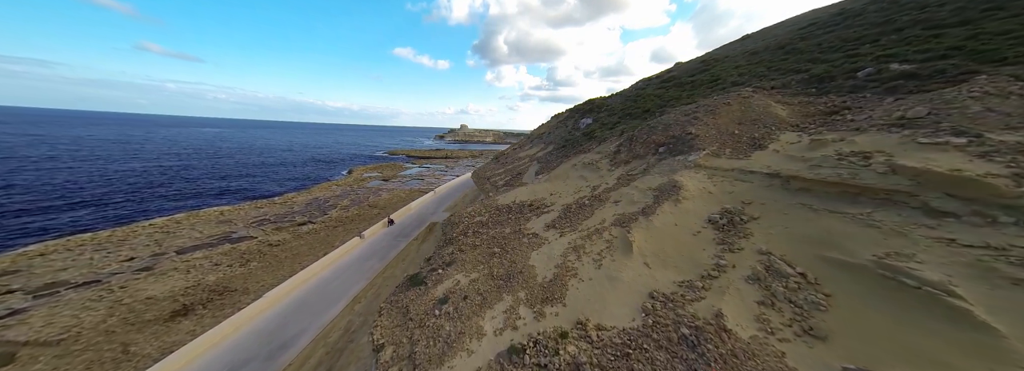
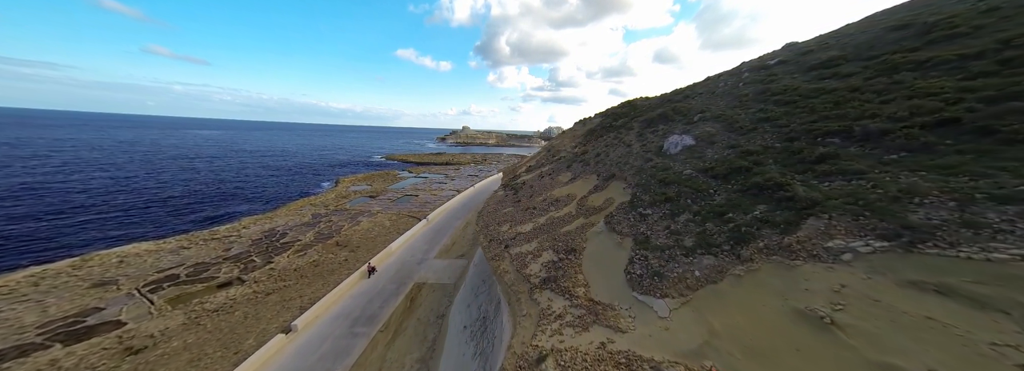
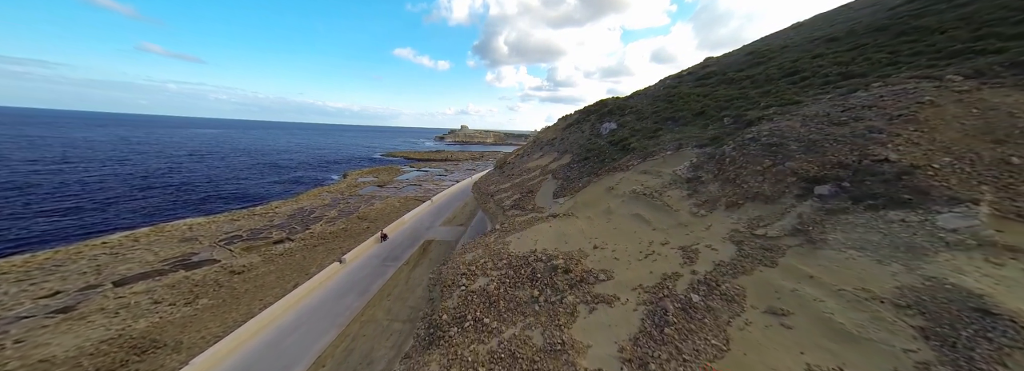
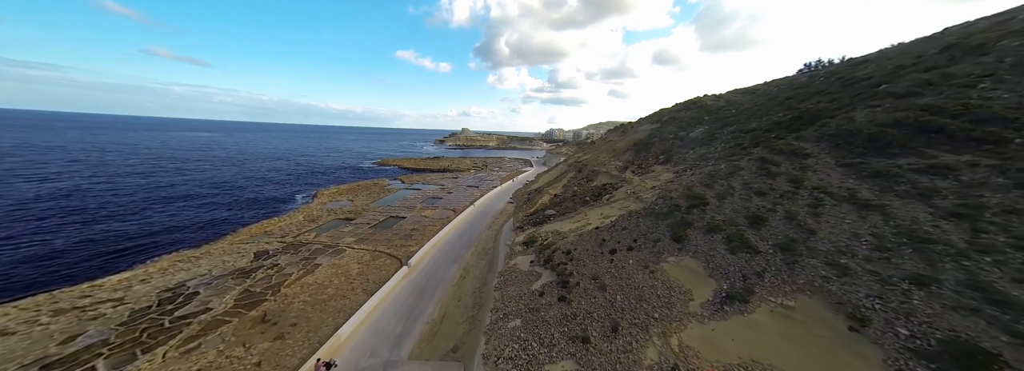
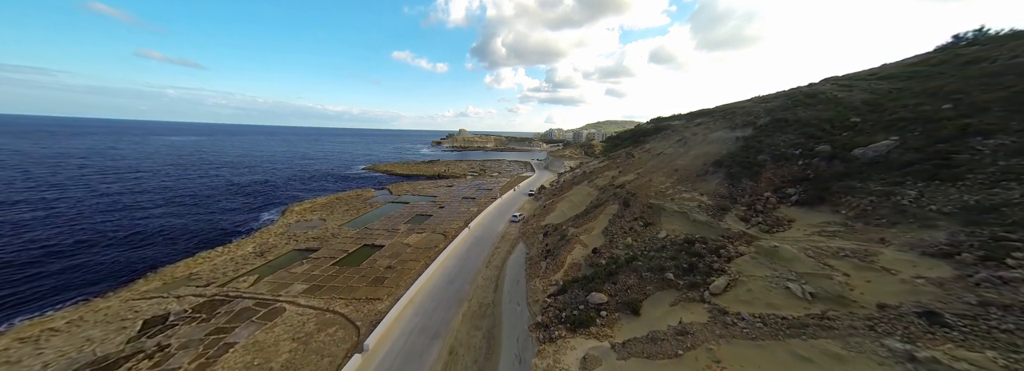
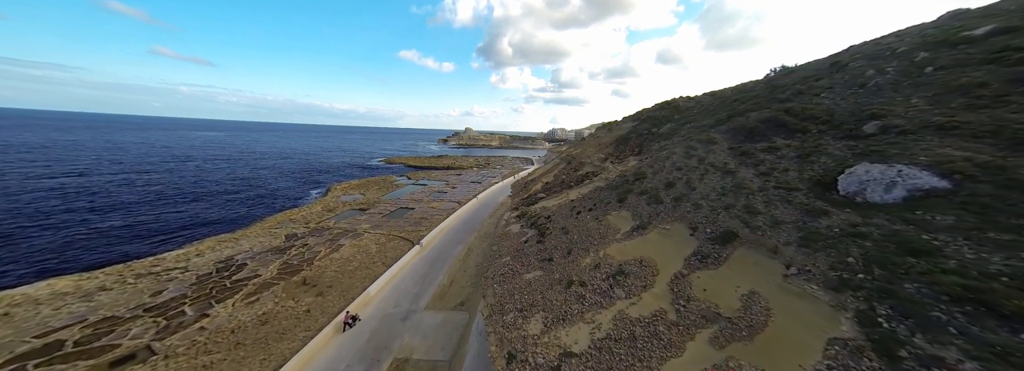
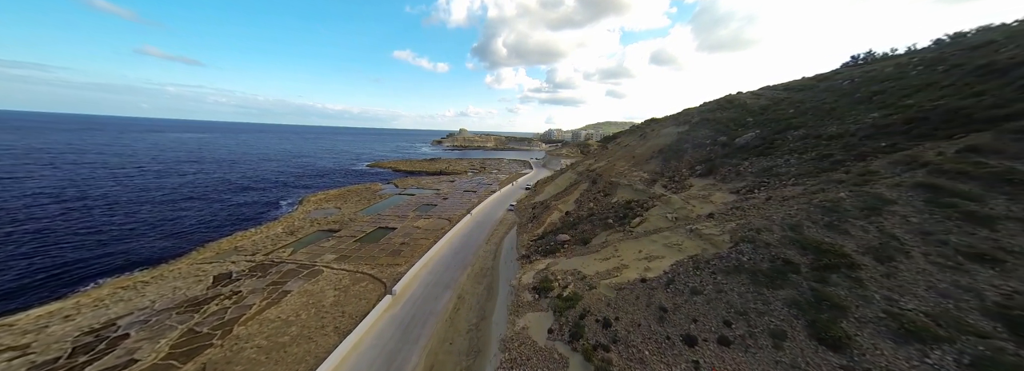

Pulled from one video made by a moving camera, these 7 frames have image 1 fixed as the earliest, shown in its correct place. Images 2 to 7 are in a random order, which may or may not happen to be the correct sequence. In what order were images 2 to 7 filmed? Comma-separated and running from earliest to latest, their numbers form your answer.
3, 2, 6, 4, 7, 5
